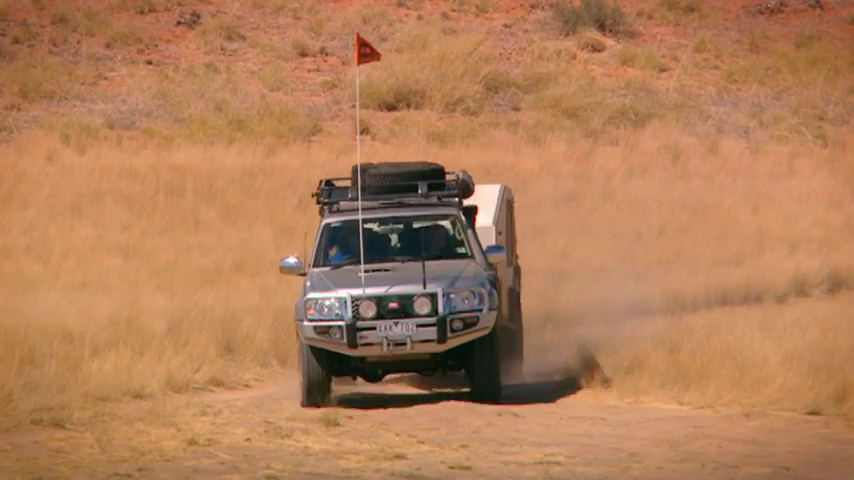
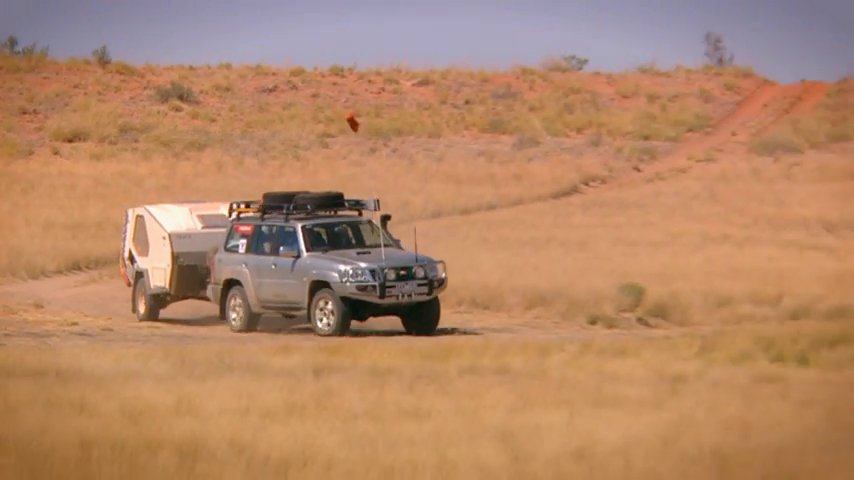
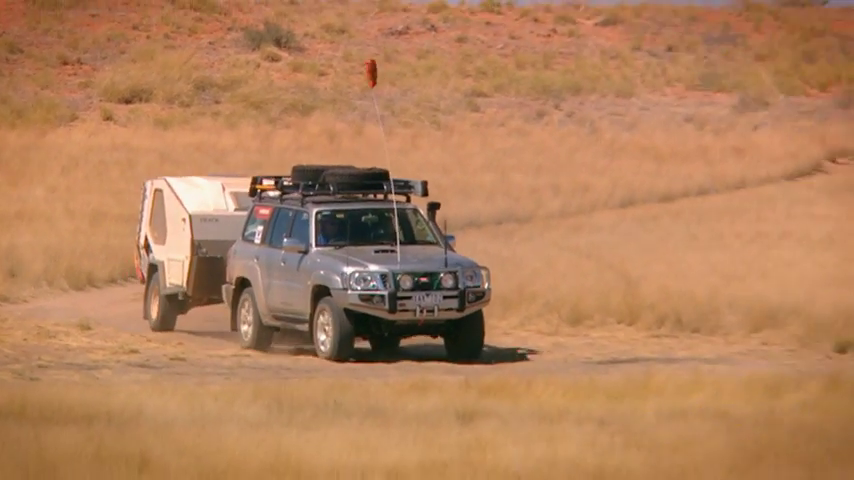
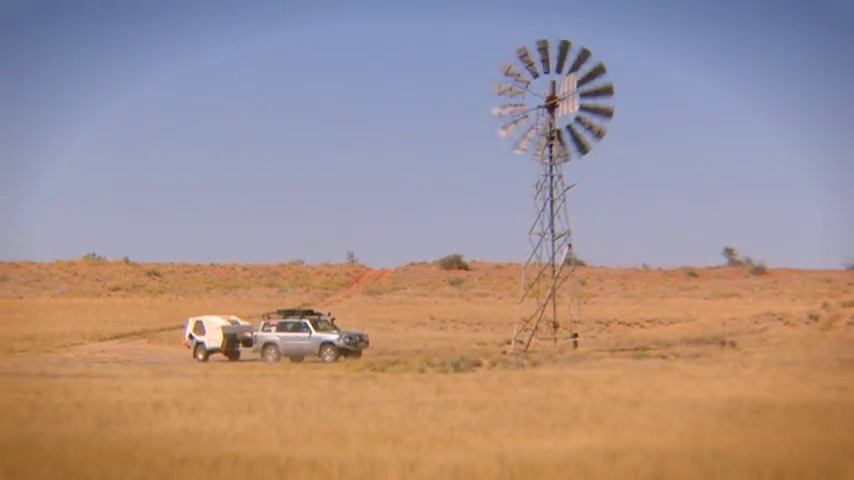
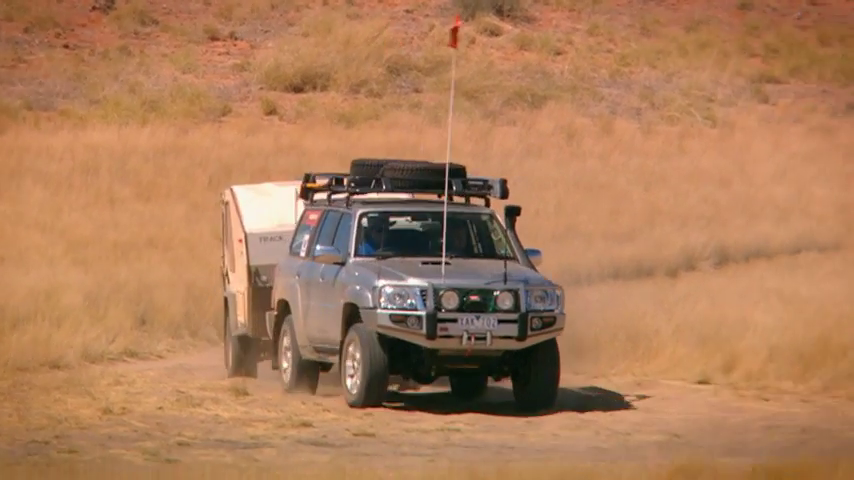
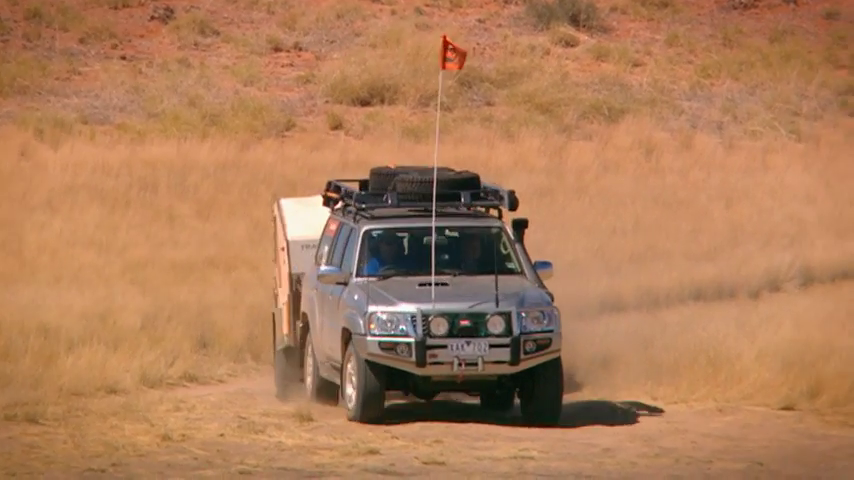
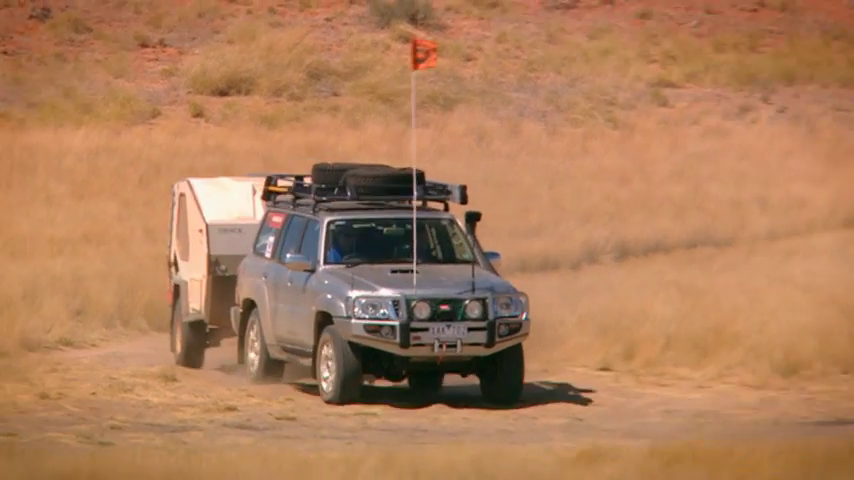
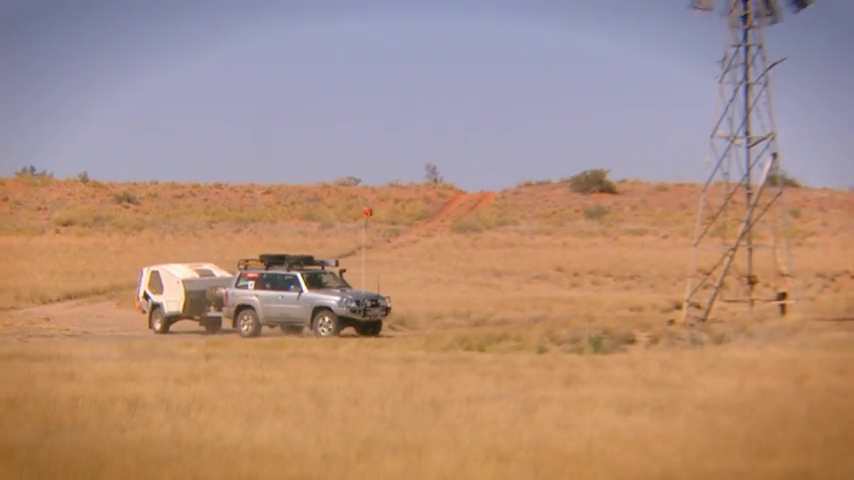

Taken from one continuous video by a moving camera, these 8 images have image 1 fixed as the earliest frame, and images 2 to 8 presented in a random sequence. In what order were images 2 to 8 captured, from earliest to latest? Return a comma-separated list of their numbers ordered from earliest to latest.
6, 5, 7, 3, 2, 8, 4
